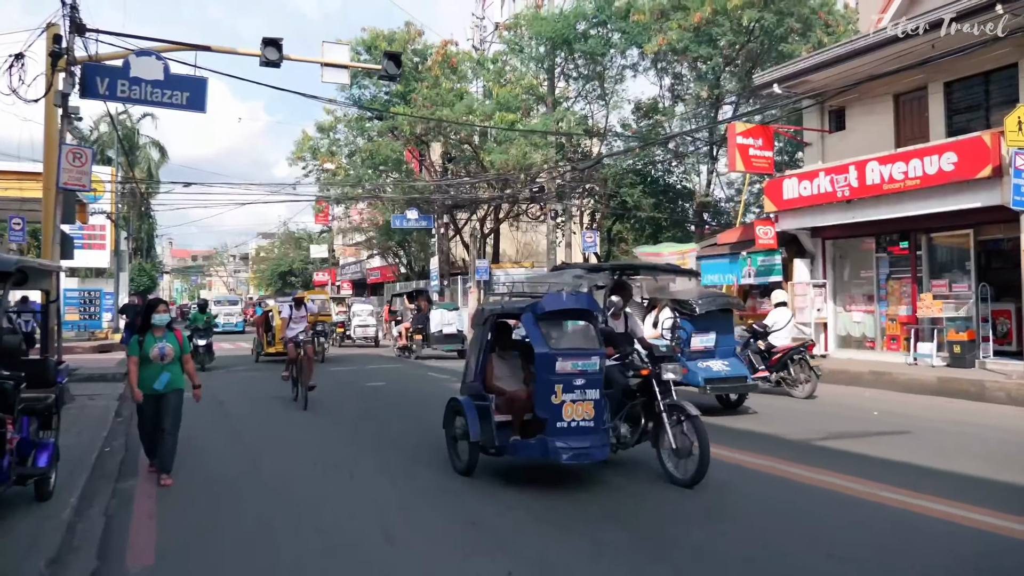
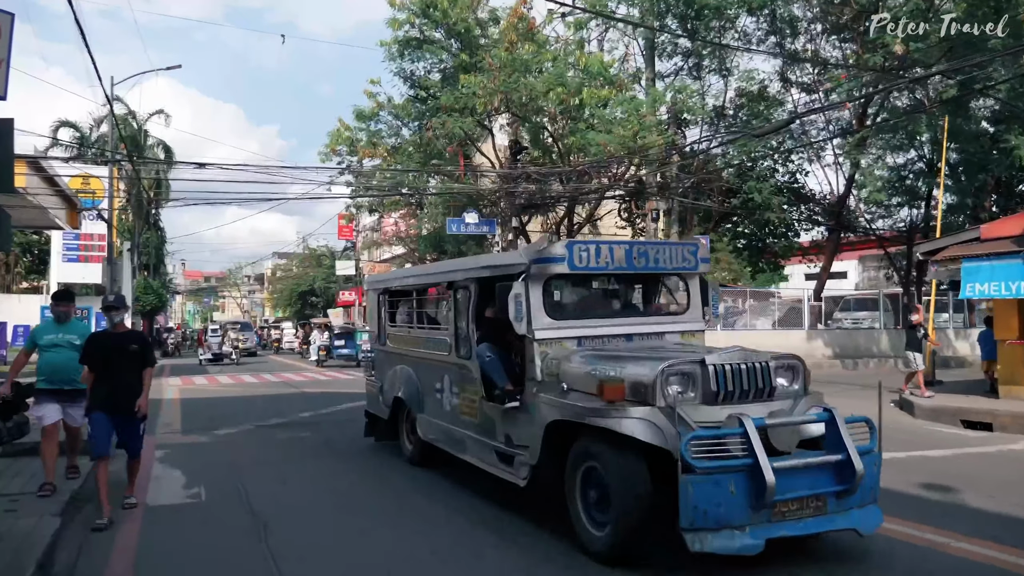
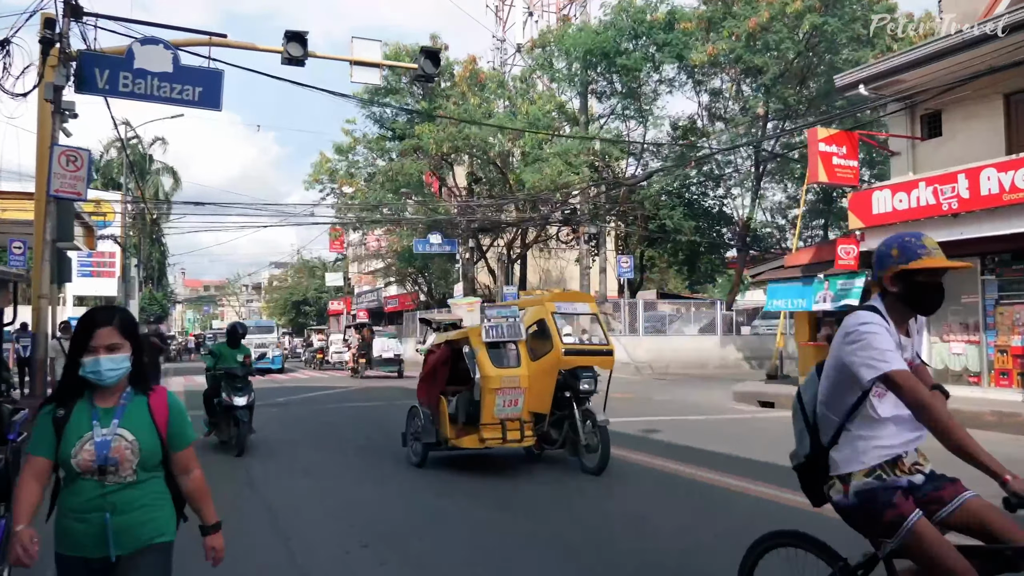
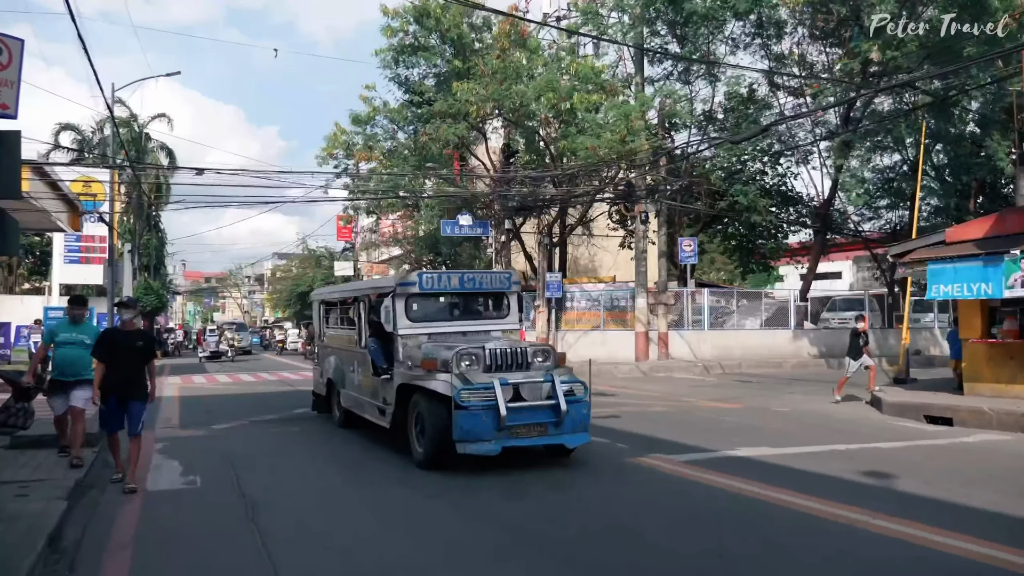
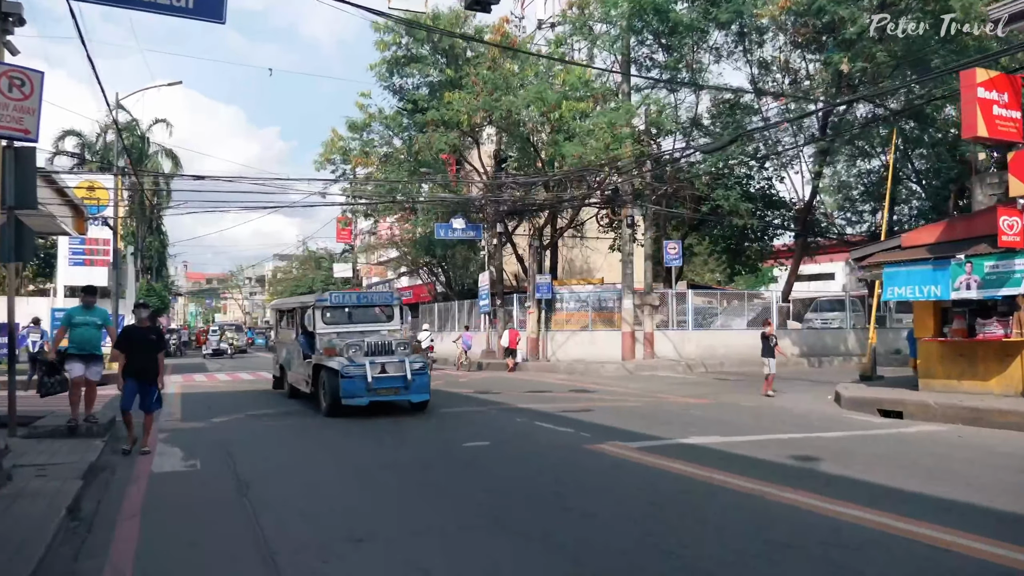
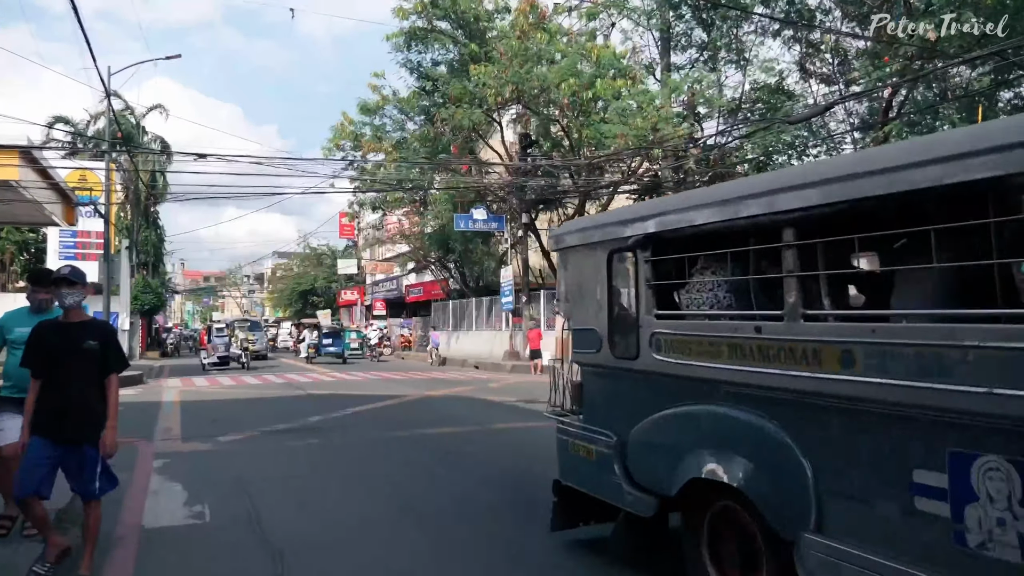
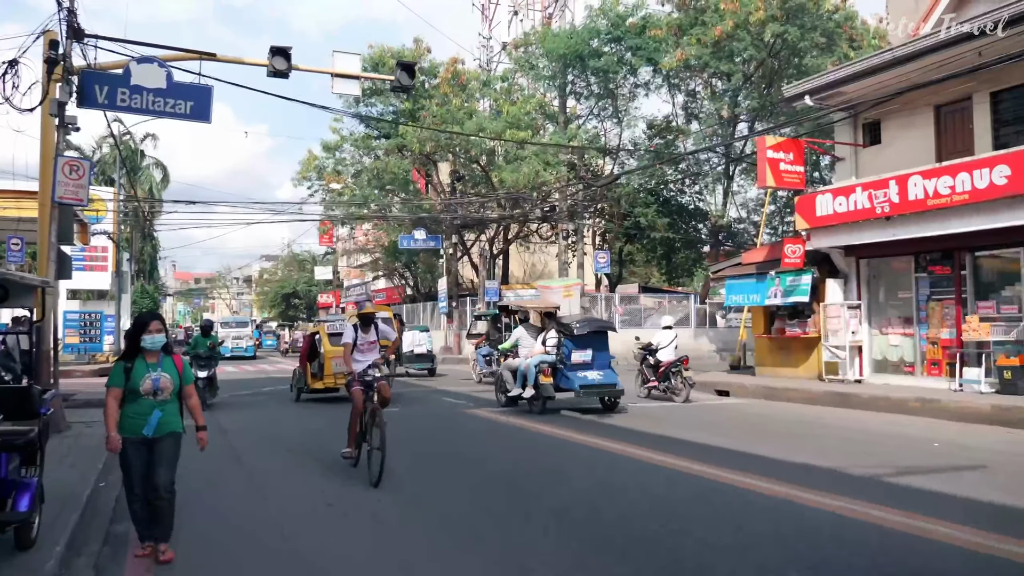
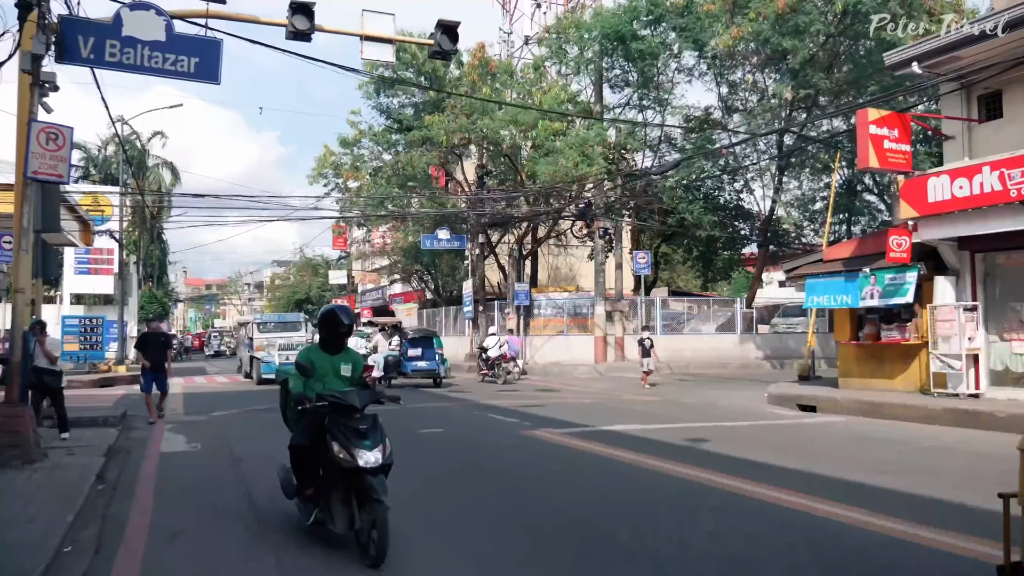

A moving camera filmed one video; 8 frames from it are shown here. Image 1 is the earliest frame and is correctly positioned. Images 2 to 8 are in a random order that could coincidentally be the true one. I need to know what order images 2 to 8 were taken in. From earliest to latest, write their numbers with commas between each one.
7, 3, 8, 5, 4, 2, 6
